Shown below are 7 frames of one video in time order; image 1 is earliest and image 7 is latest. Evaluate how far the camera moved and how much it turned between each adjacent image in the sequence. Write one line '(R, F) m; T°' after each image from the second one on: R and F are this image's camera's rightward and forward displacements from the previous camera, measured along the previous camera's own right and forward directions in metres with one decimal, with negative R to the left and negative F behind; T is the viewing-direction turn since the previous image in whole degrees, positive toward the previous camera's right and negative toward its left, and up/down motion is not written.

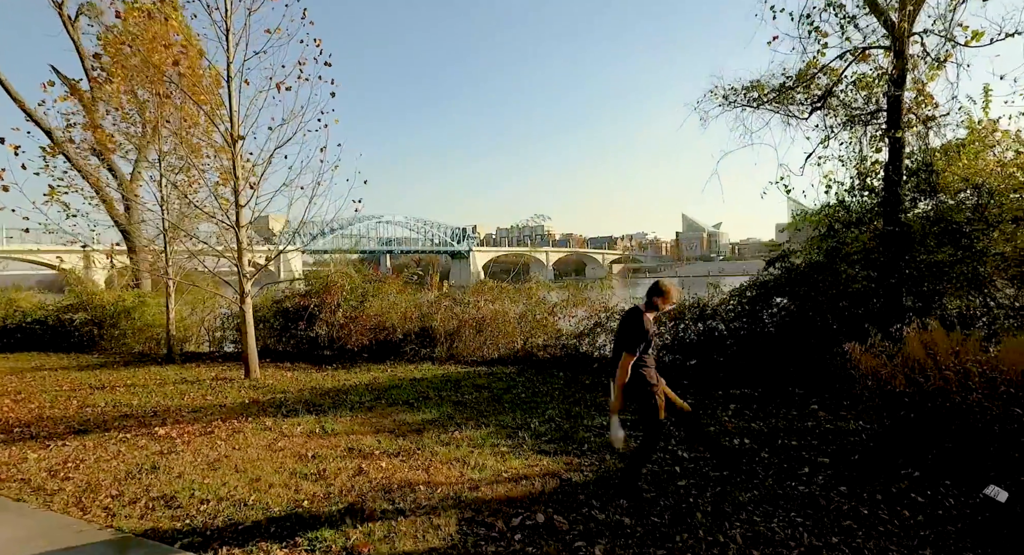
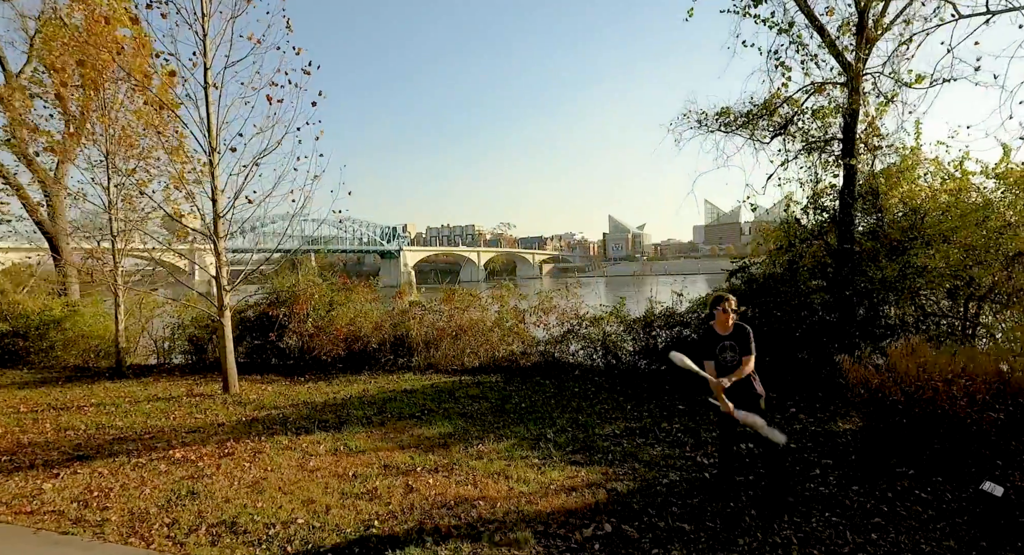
(-0.7, -0.2) m; +6°
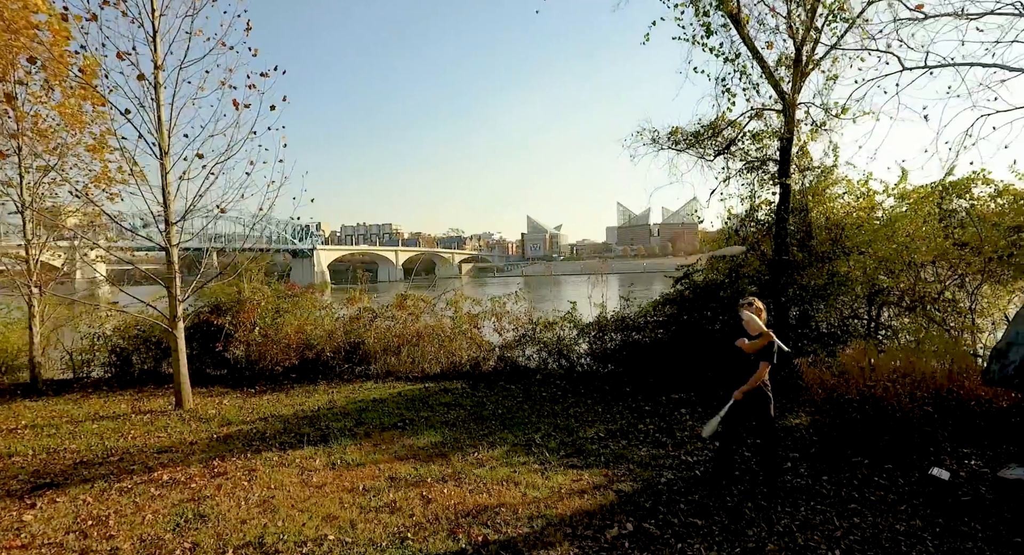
(-0.6, -0.2) m; +8°
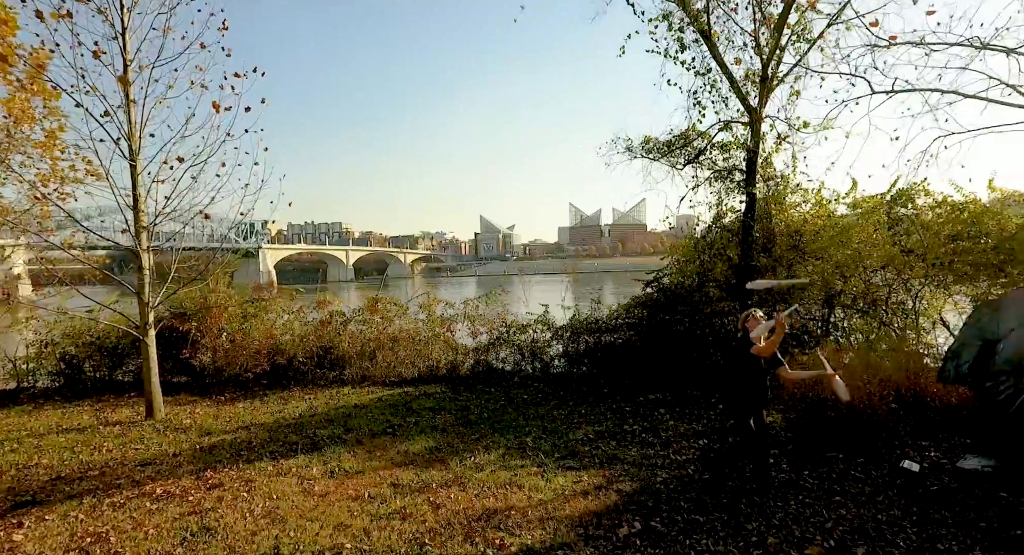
(-0.3, -0.1) m; +4°
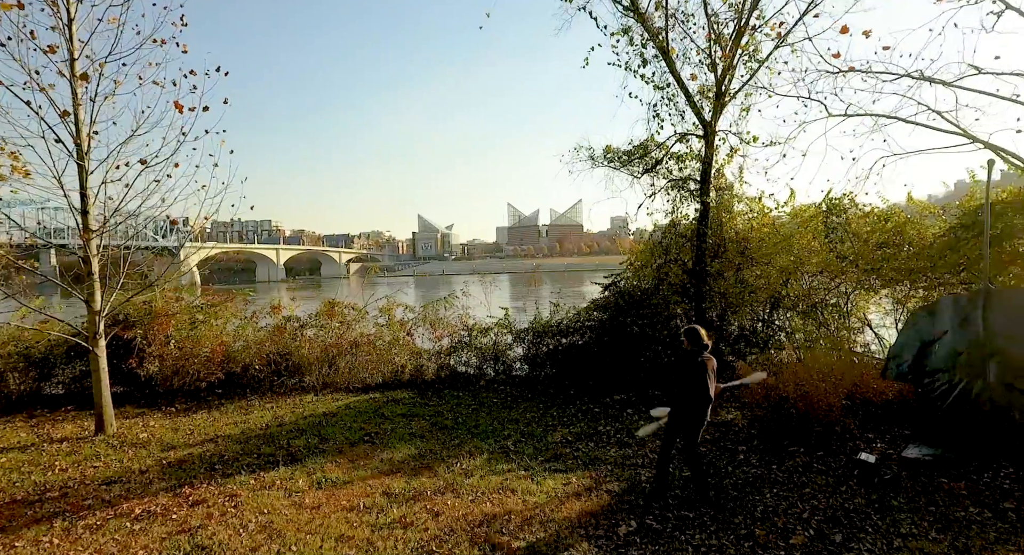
(-0.4, -0.1) m; +6°
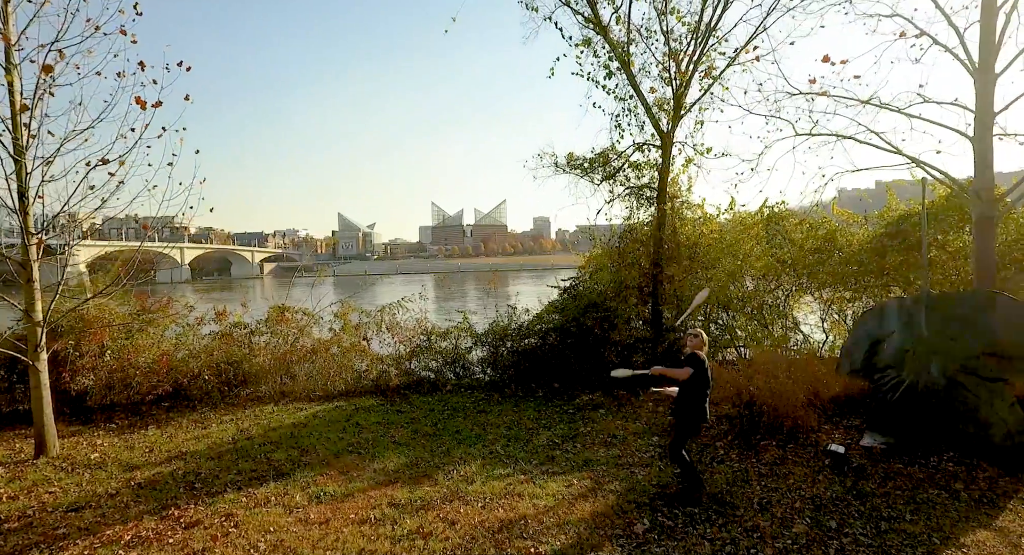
(-0.6, 0.0) m; +7°
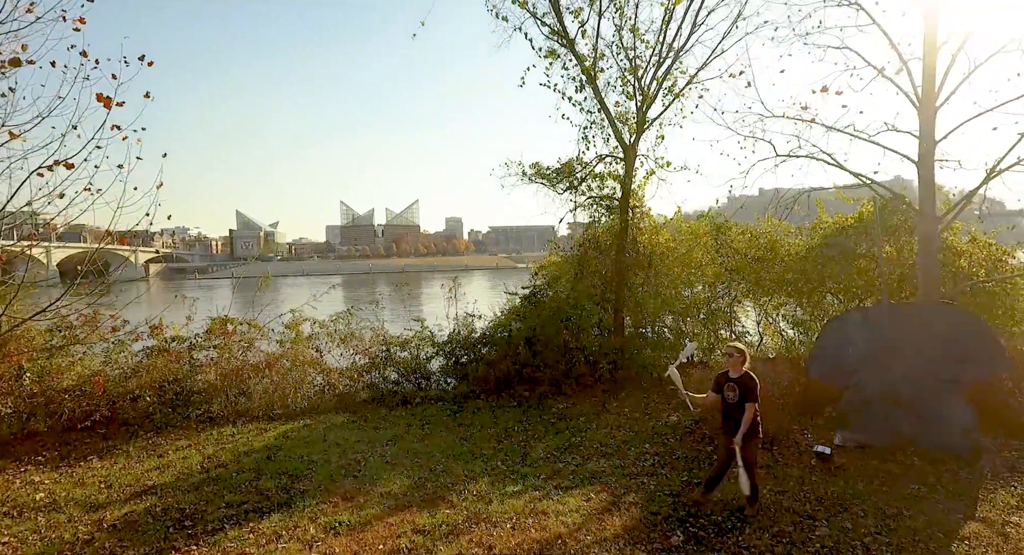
(-0.8, +0.1) m; +8°
